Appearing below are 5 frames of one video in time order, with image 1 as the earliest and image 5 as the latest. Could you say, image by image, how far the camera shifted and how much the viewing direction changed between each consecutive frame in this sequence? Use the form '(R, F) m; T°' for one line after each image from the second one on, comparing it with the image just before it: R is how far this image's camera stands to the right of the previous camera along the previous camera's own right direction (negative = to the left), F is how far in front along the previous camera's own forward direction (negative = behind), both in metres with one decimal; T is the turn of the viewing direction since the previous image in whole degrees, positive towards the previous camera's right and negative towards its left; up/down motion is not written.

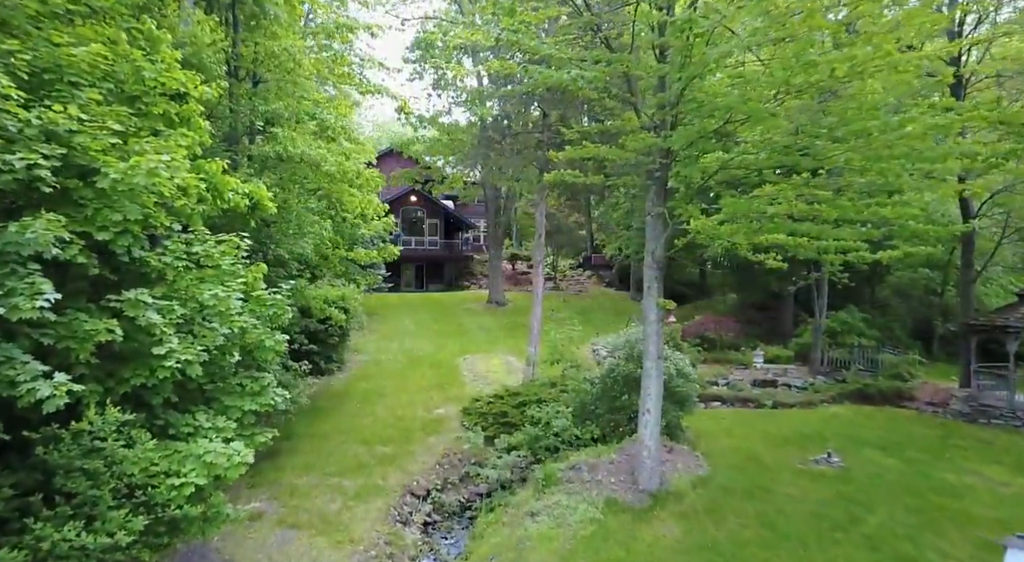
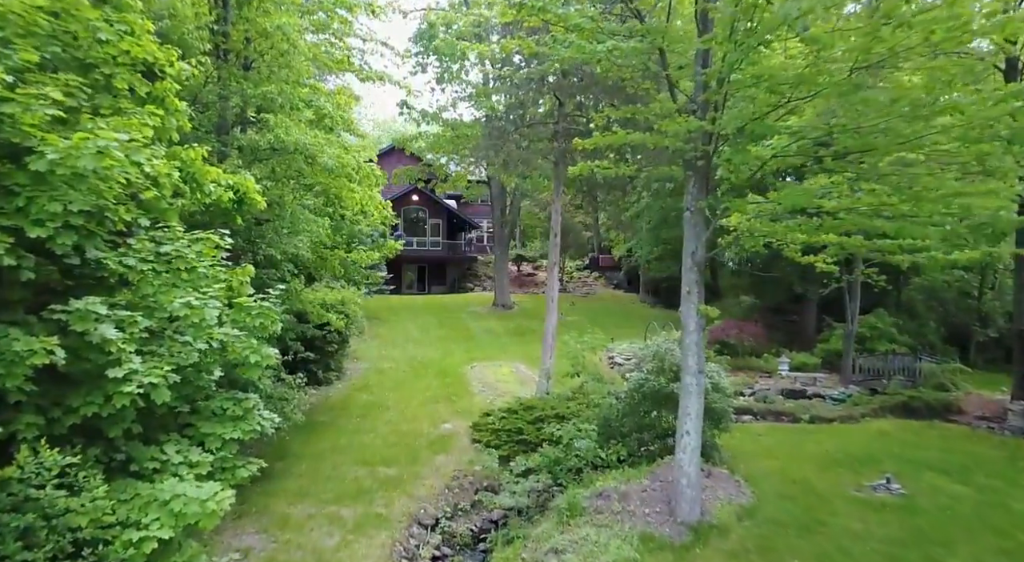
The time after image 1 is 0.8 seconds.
(-0.2, +1.0) m; 0°
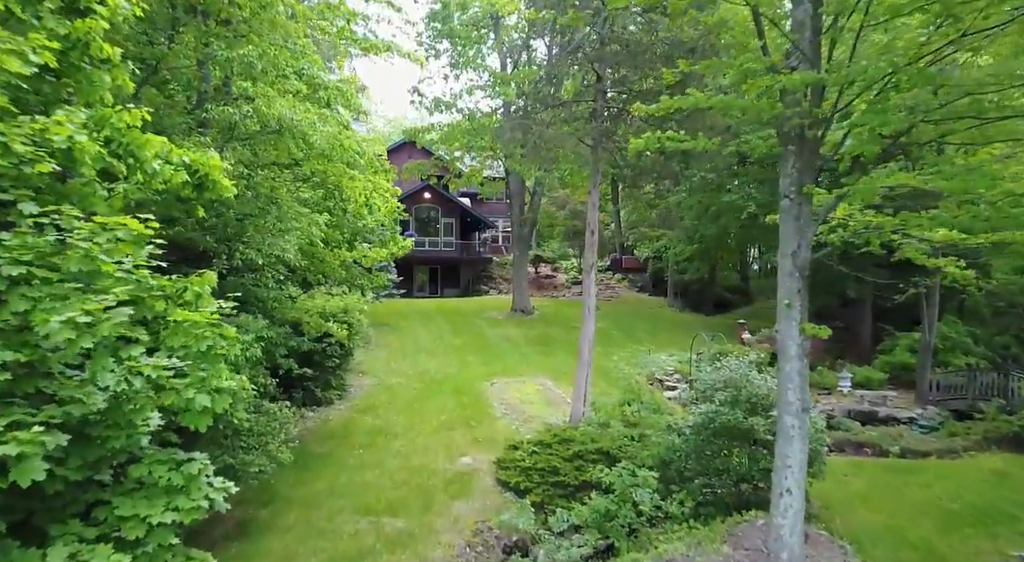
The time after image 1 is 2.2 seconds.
(-0.3, +1.7) m; -1°
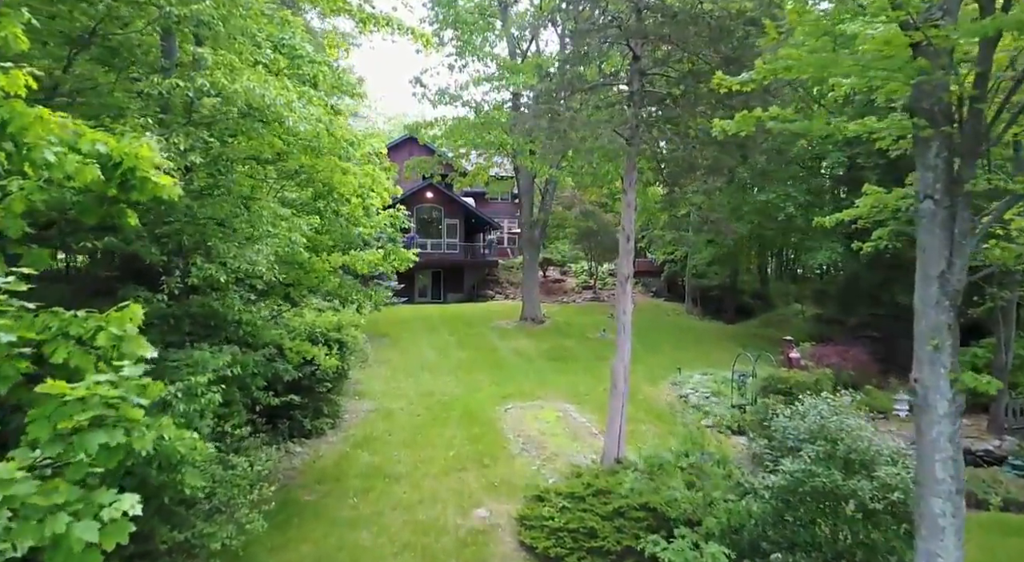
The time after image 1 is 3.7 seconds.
(-0.3, +1.5) m; 0°
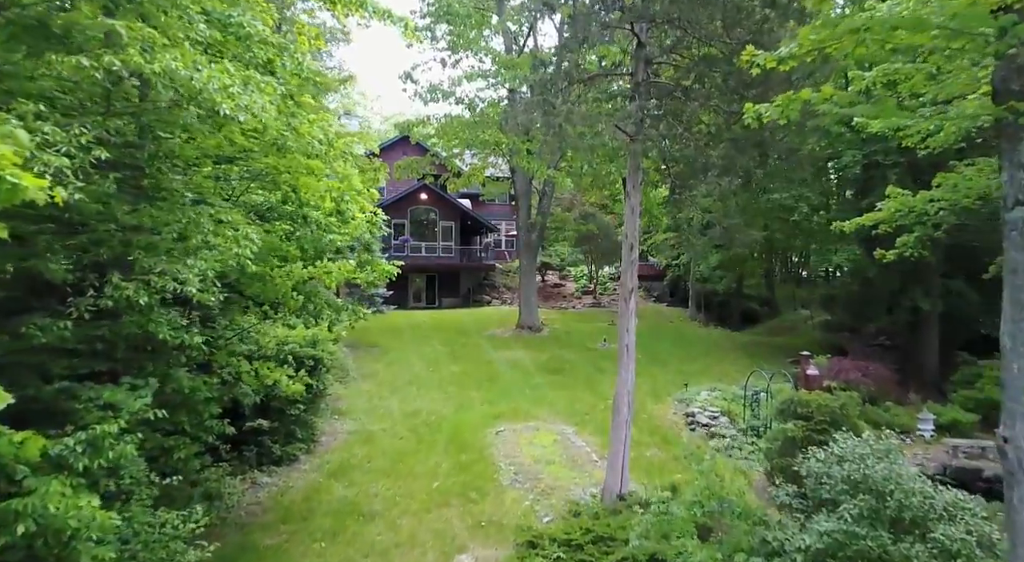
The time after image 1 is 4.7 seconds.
(+0.1, +0.9) m; 0°
